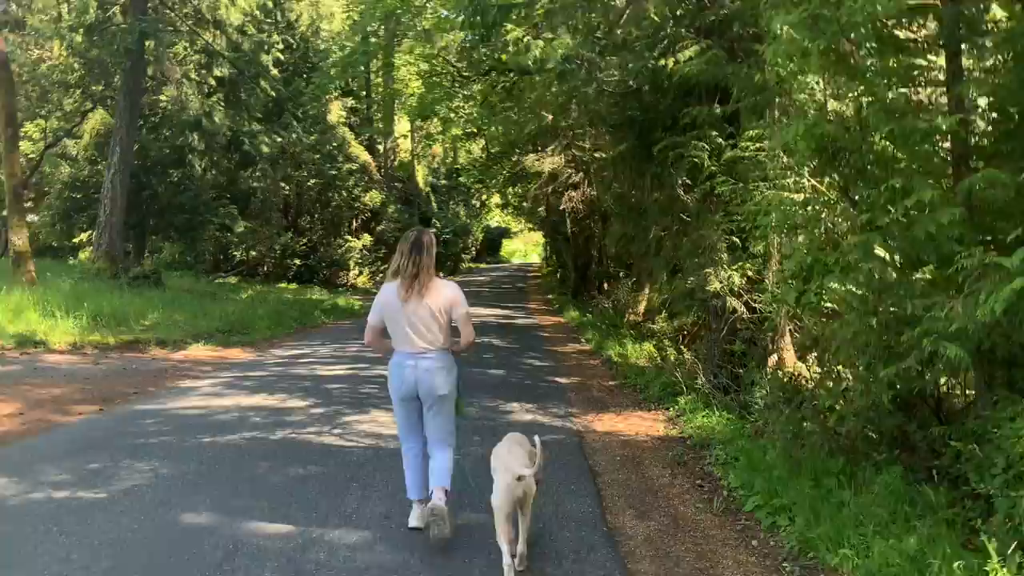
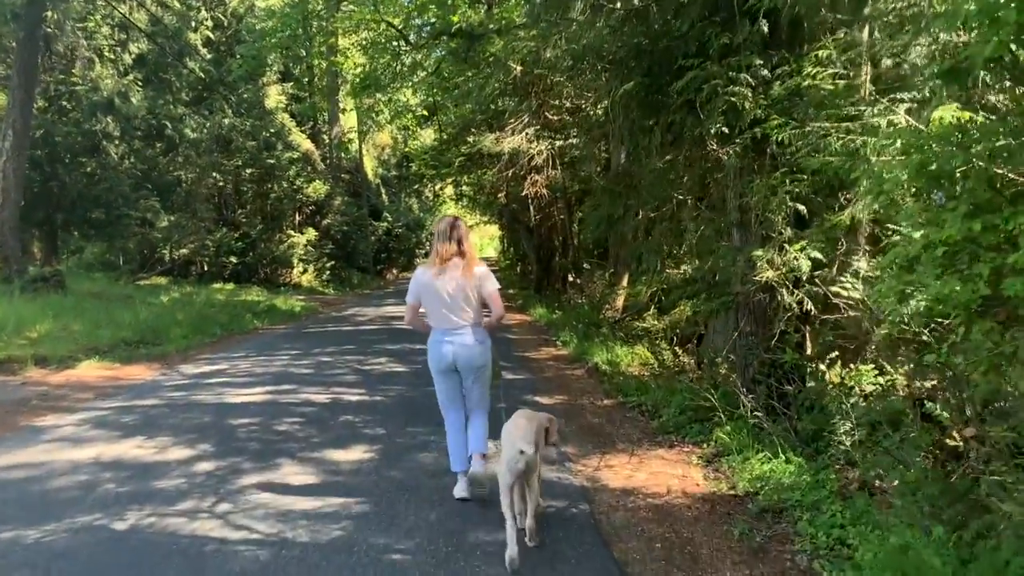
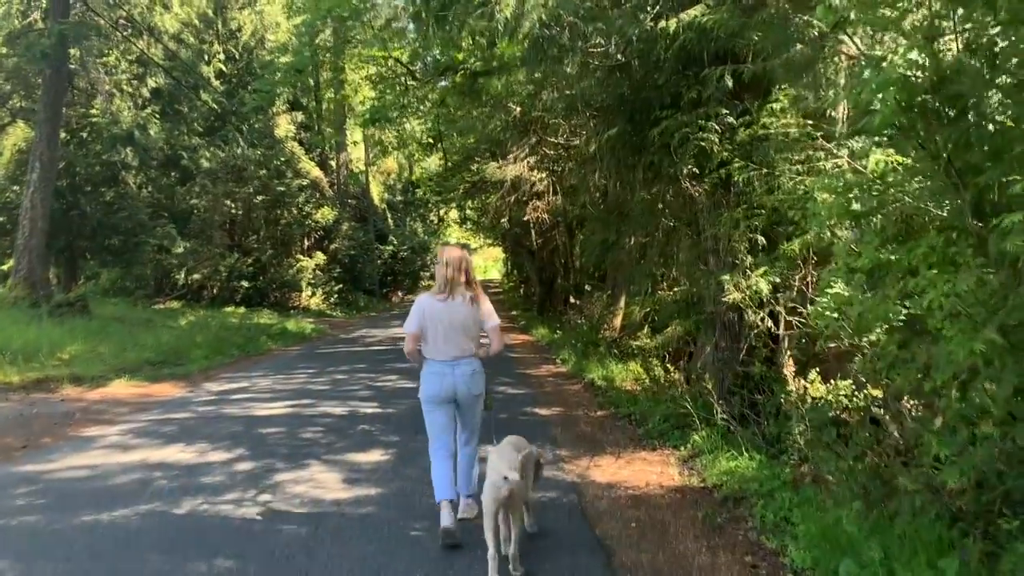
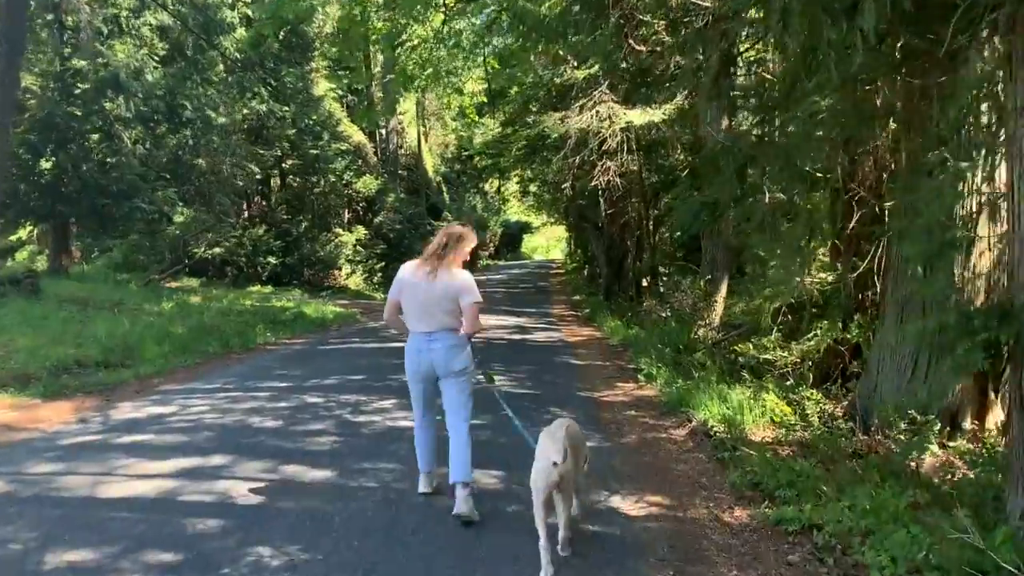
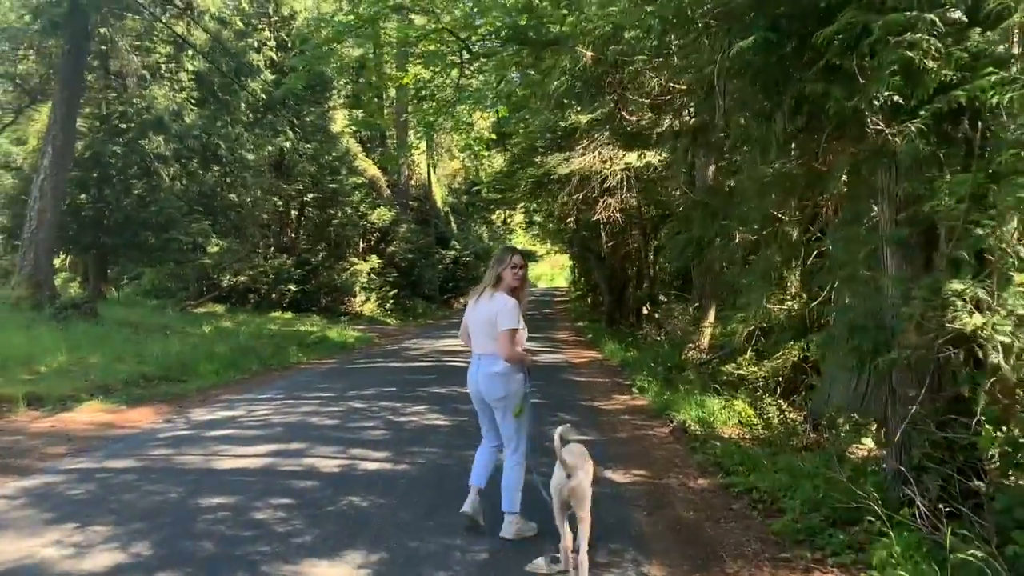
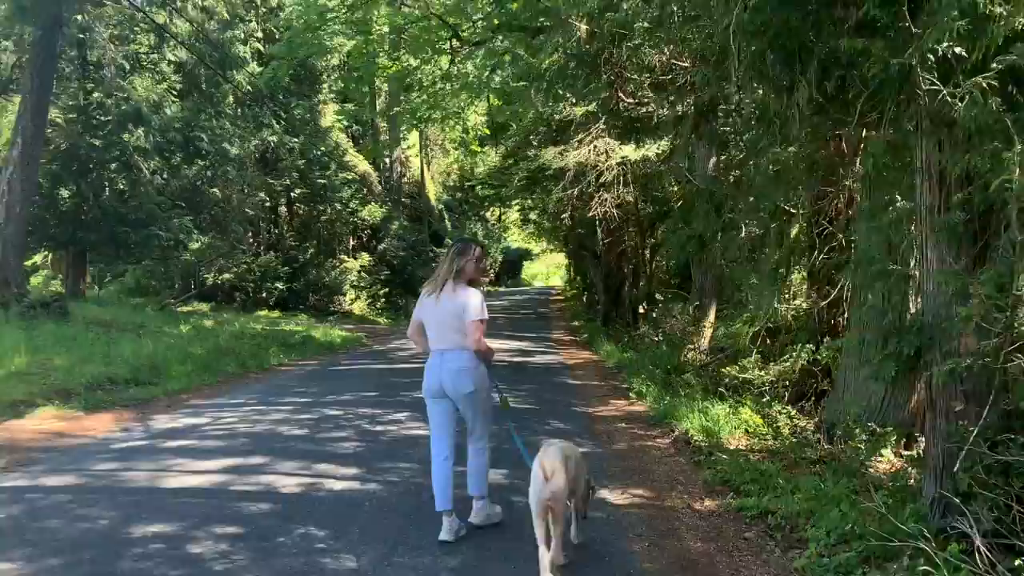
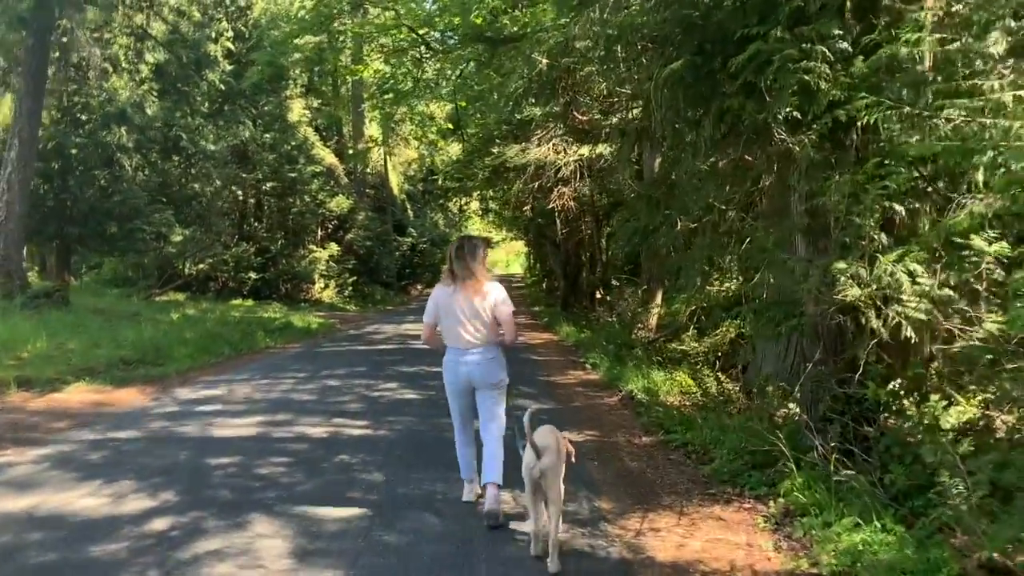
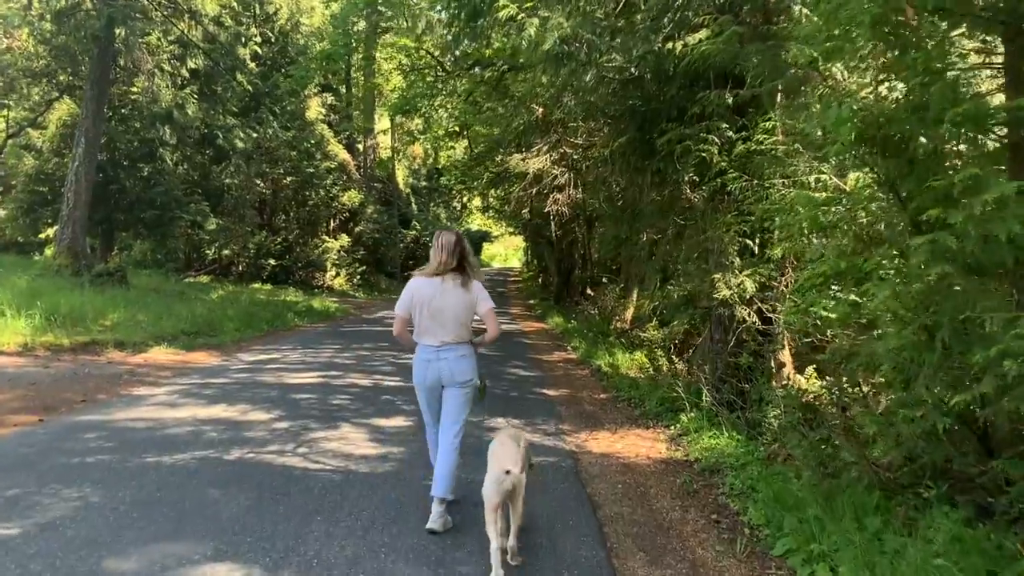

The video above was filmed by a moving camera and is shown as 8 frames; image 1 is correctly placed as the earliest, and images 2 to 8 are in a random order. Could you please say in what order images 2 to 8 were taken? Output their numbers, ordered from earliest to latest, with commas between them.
8, 3, 2, 7, 5, 6, 4
